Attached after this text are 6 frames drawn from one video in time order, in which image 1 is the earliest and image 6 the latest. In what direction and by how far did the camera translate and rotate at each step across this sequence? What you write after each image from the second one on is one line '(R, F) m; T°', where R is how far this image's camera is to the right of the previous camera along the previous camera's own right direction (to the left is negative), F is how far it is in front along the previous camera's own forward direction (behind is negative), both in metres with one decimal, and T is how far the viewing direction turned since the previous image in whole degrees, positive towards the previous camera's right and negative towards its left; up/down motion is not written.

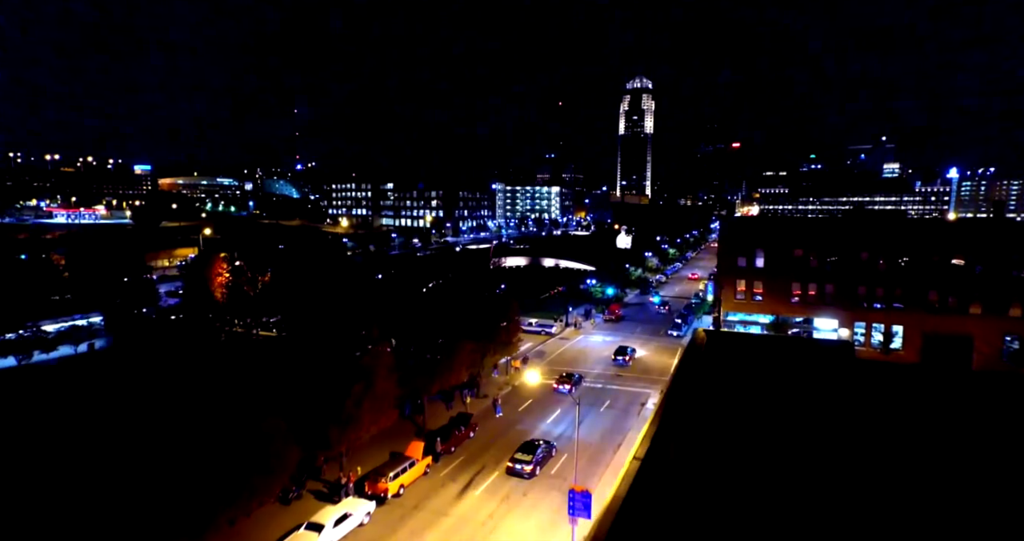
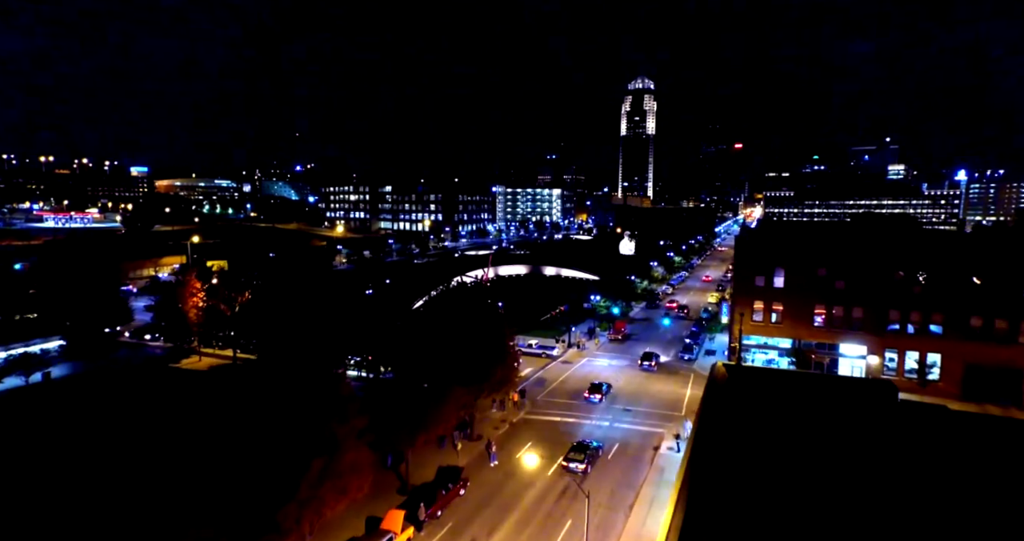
(+0.2, +3.0) m; 0°
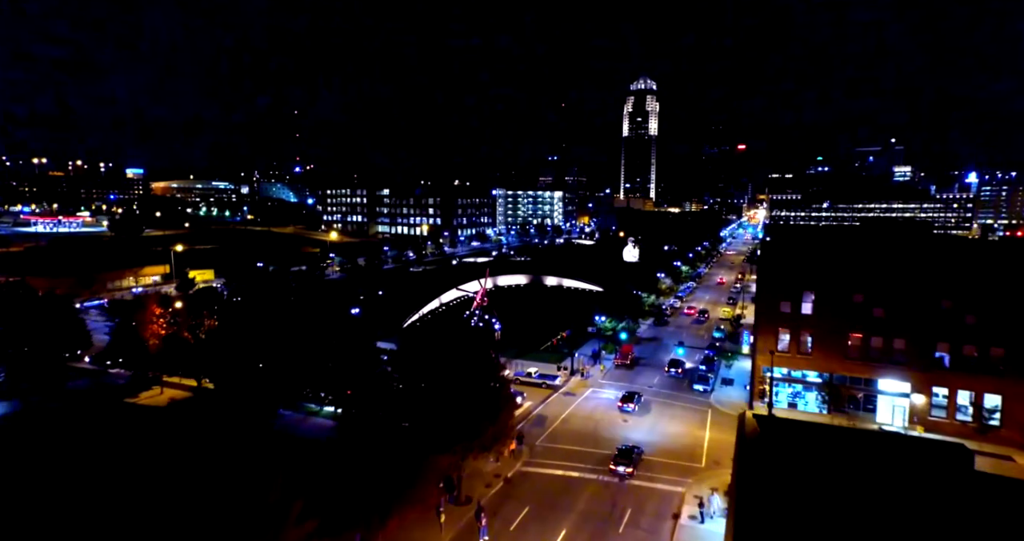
(+0.2, +3.7) m; 0°
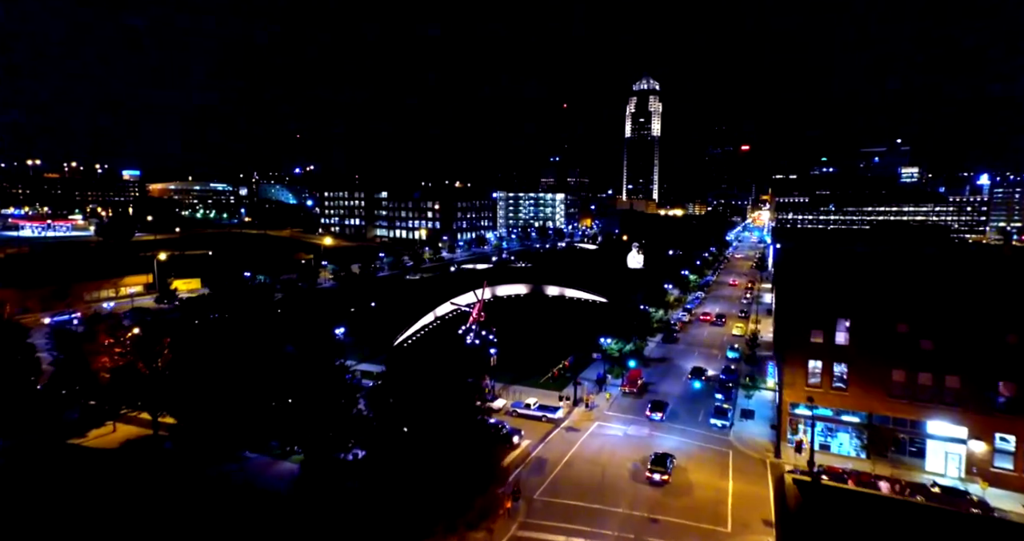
(+0.3, +3.5) m; 0°
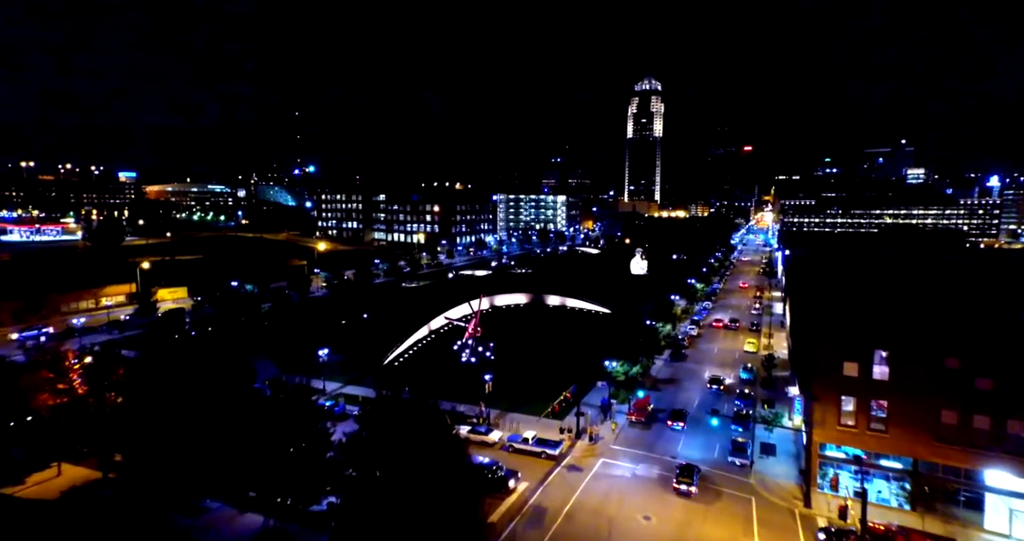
(+0.3, +3.1) m; 0°
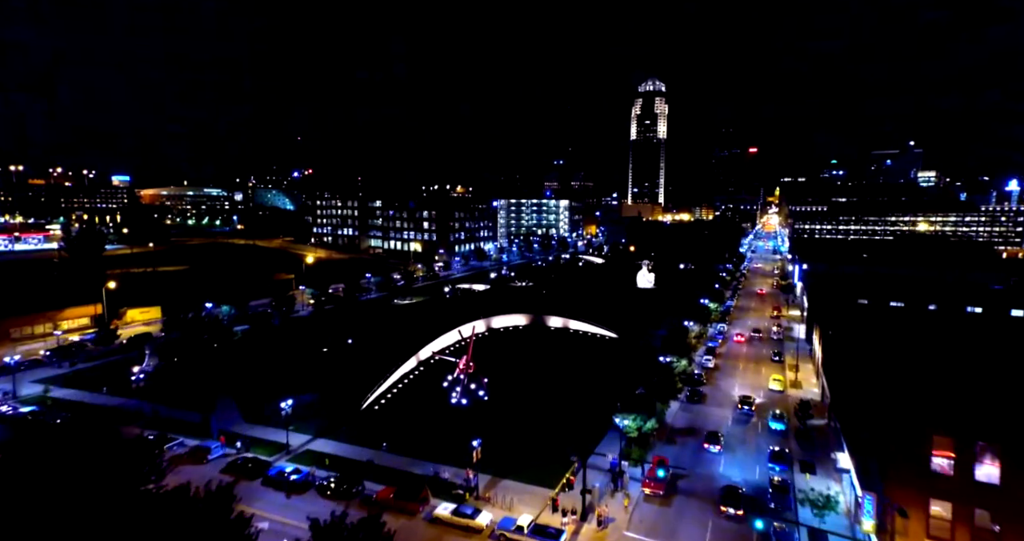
(+0.4, +5.4) m; 0°
